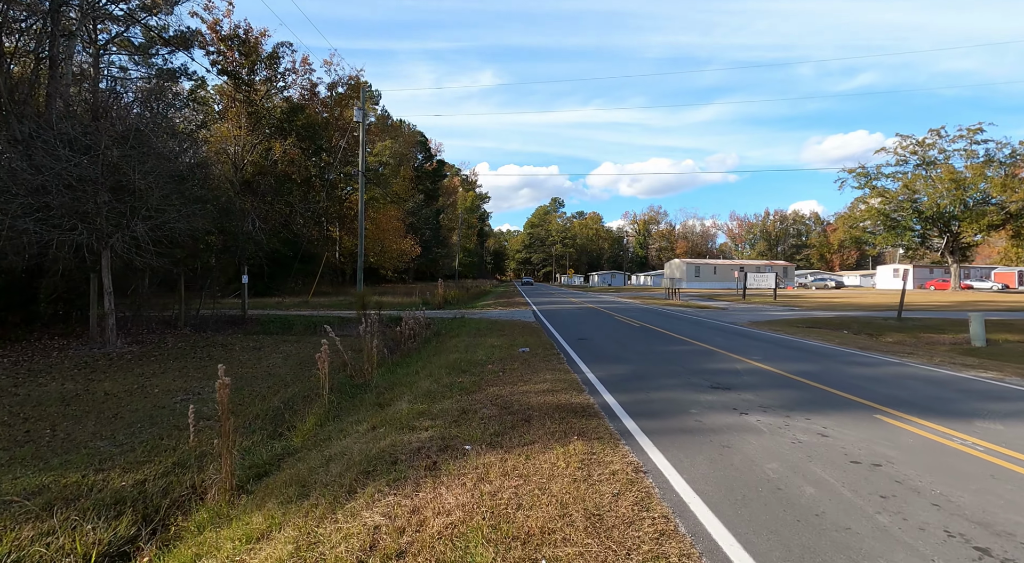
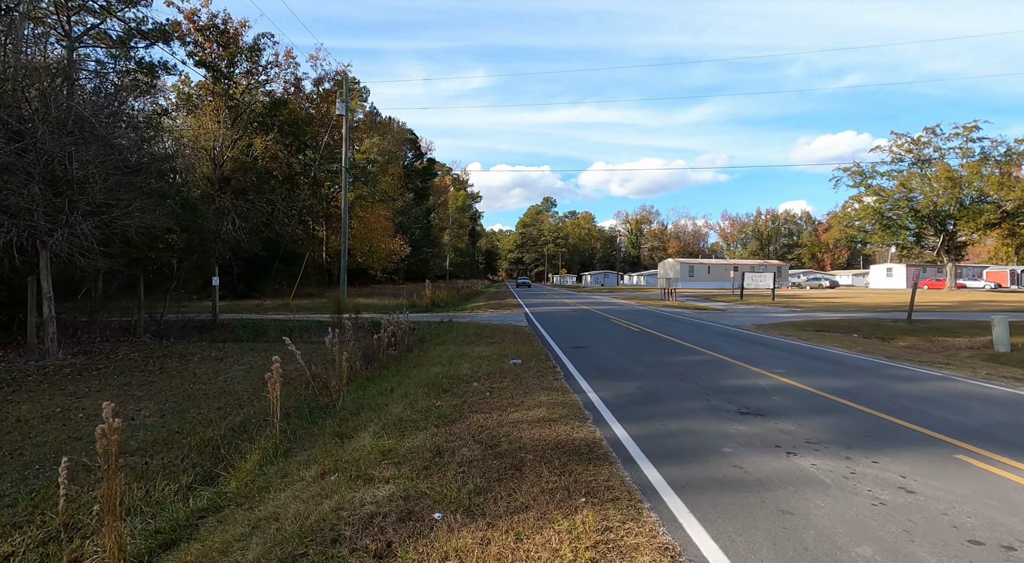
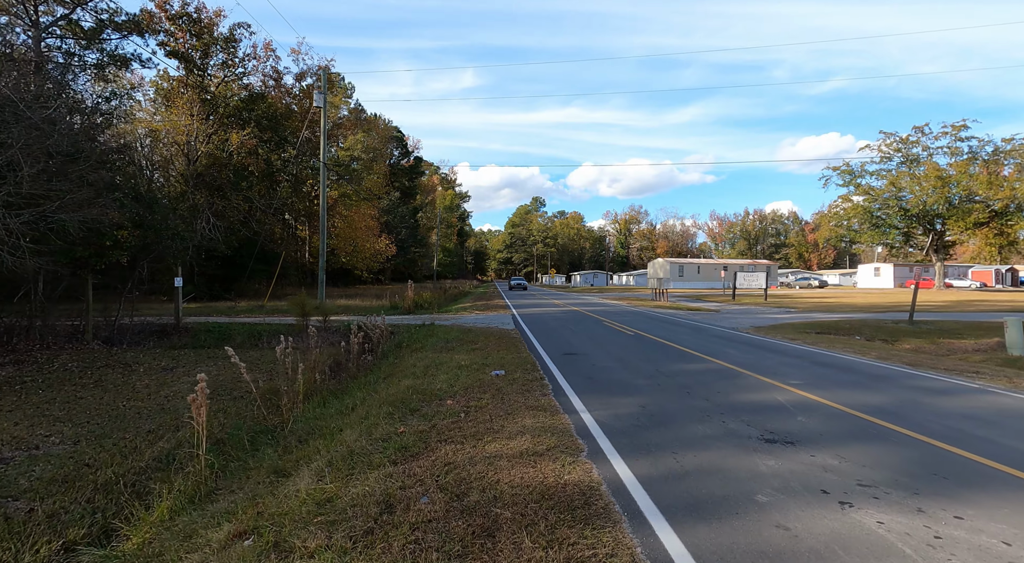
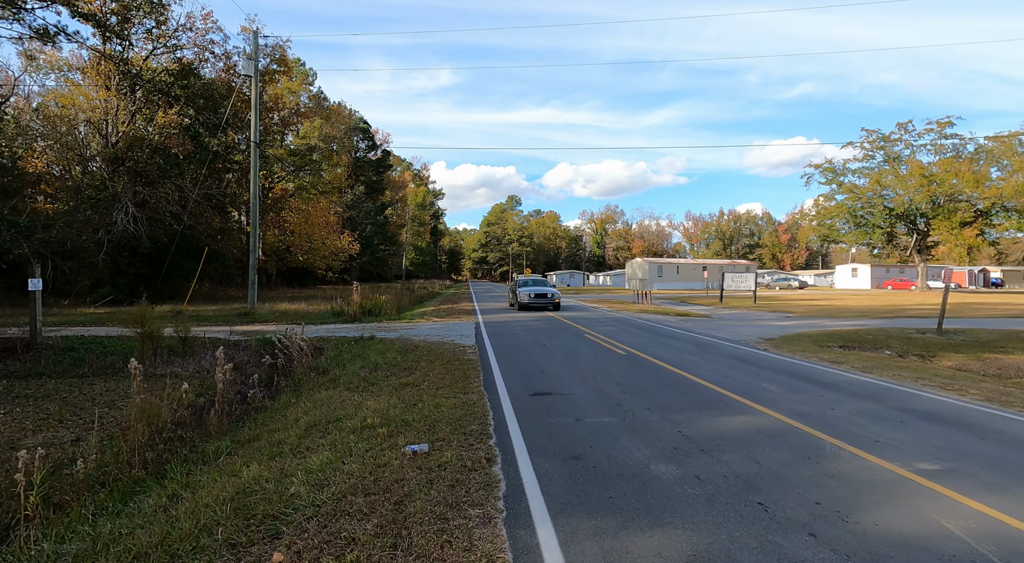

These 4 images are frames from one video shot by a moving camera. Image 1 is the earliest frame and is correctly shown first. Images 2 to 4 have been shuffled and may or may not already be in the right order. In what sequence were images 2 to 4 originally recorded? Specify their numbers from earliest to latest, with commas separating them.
2, 3, 4
